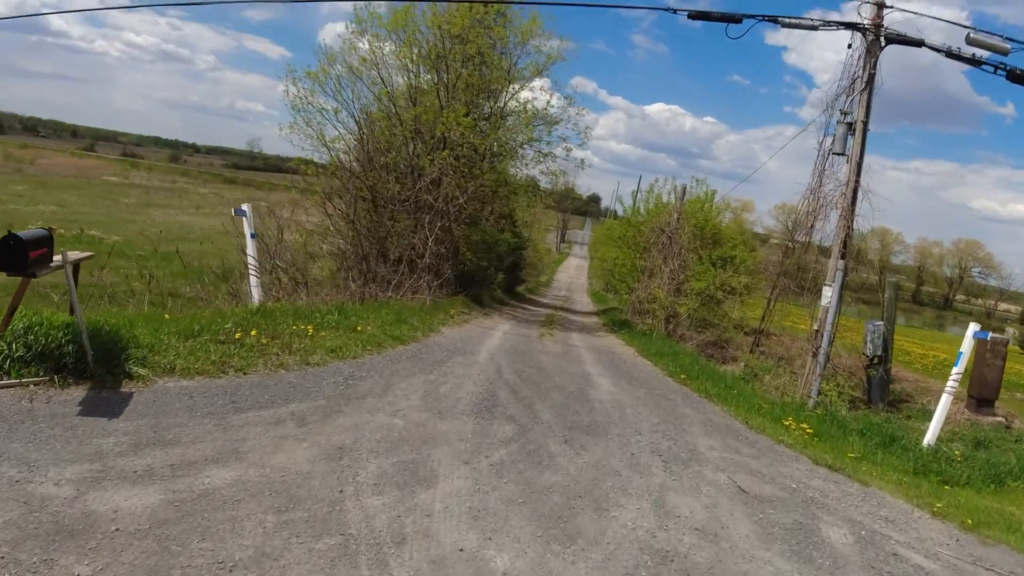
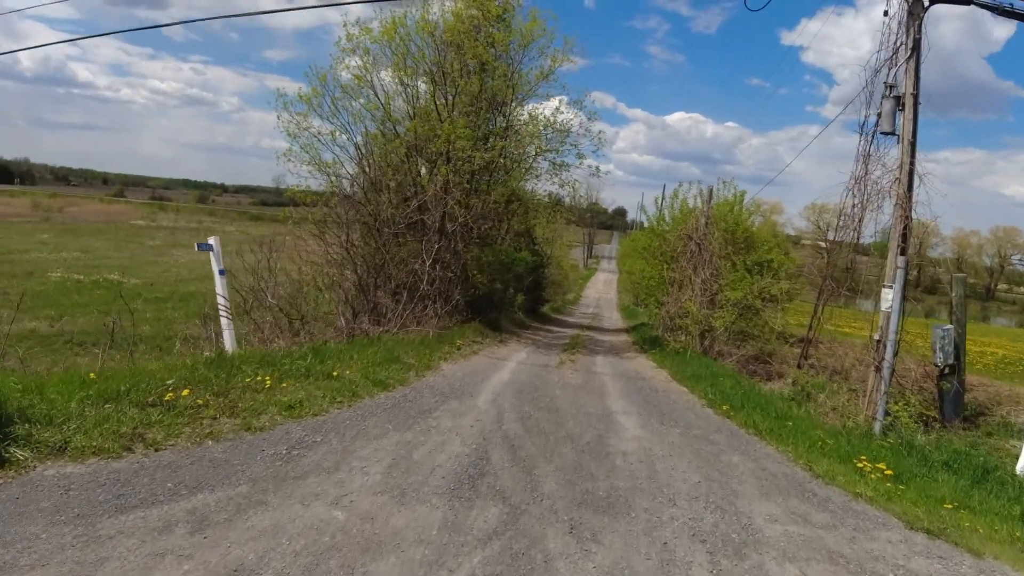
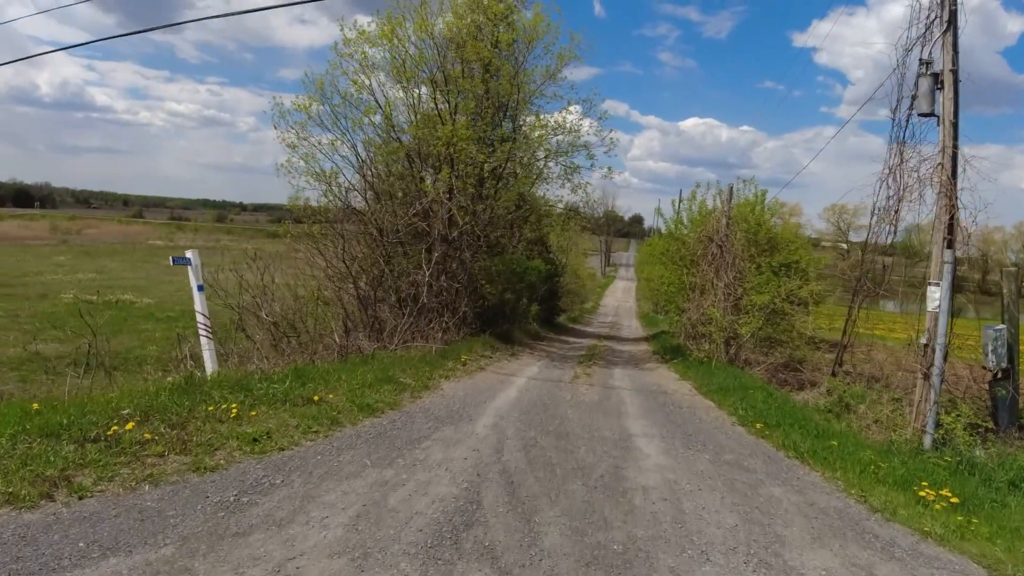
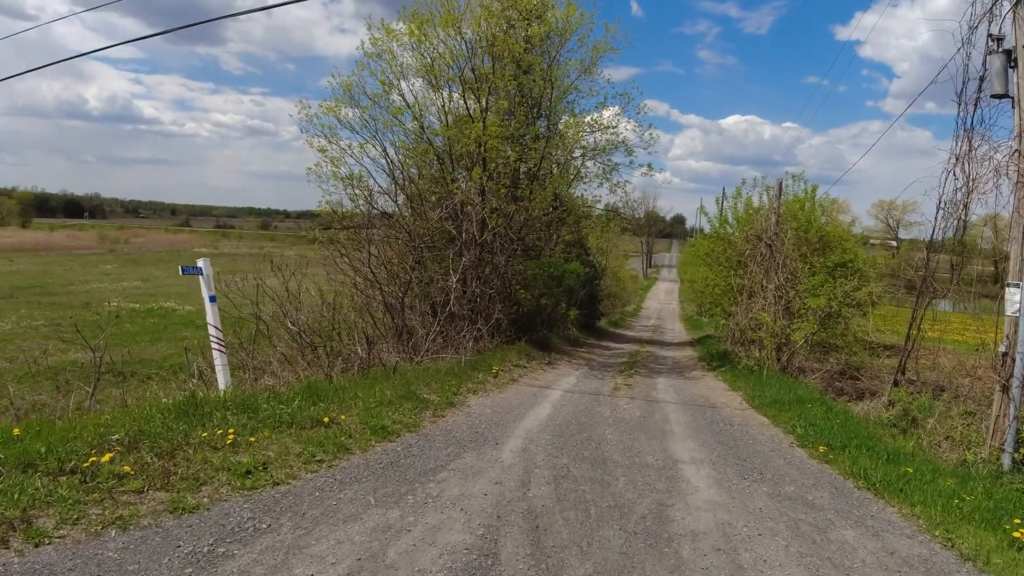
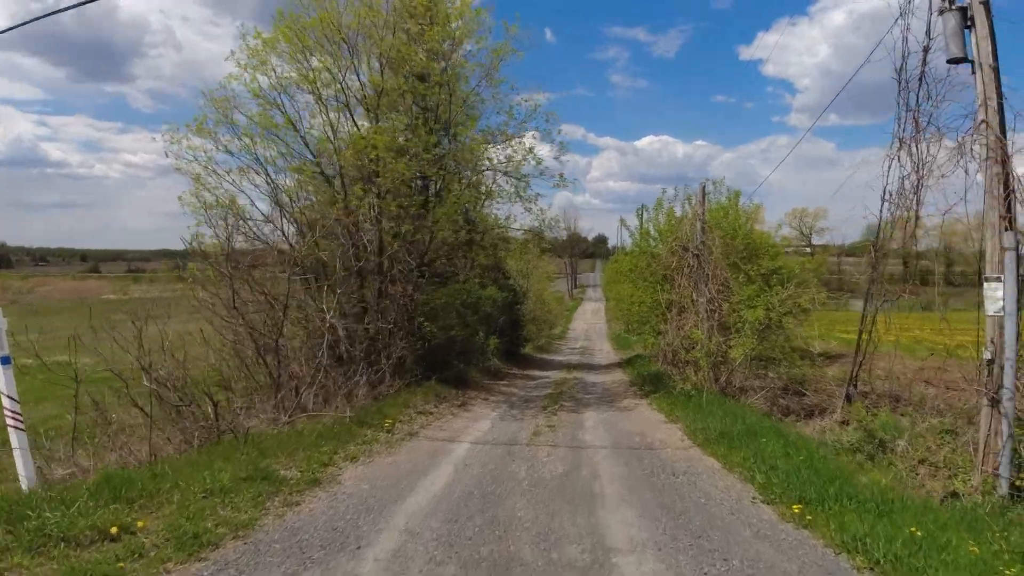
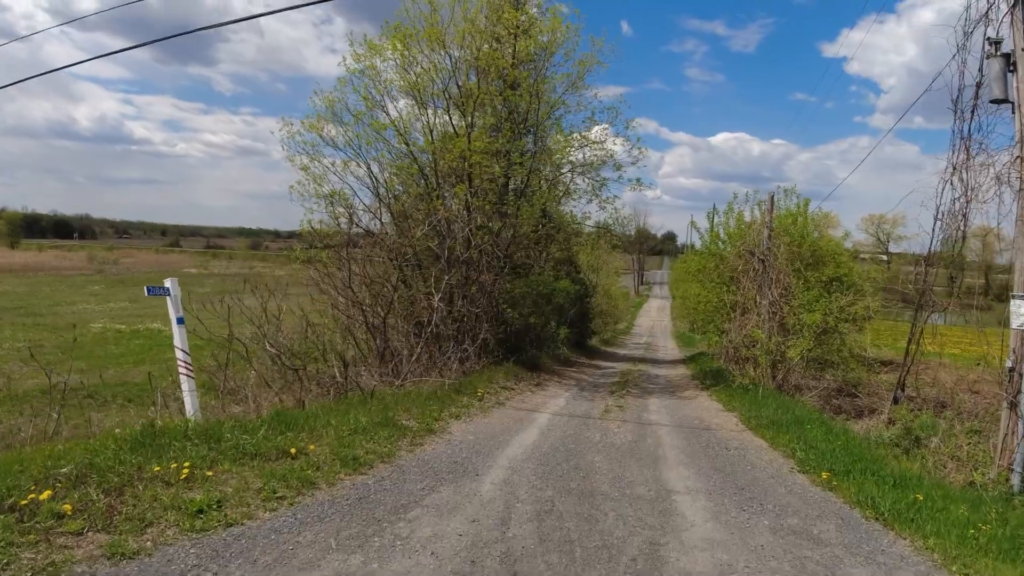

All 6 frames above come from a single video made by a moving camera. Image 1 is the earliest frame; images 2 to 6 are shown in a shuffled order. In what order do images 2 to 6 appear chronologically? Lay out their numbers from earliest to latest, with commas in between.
2, 3, 4, 6, 5
